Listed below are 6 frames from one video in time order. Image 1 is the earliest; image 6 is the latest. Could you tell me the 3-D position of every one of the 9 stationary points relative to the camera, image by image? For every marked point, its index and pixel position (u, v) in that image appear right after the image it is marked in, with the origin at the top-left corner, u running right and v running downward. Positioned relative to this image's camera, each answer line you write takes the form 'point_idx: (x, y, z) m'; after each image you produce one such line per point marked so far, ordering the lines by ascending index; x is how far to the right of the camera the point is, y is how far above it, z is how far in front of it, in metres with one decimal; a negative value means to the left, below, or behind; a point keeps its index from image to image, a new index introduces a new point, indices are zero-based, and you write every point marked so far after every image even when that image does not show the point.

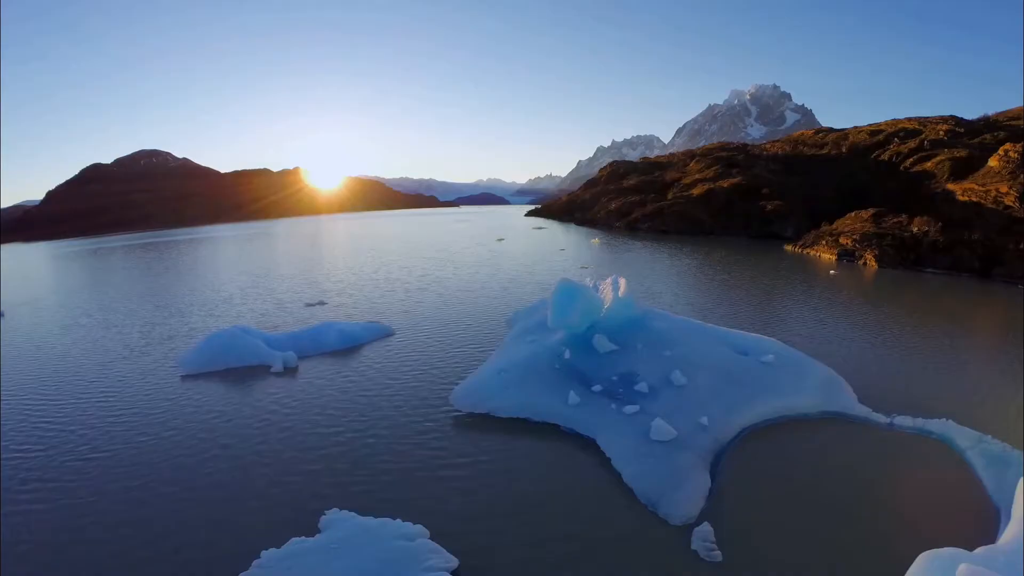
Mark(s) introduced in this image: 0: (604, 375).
0: (+2.5, -2.3, +15.3) m
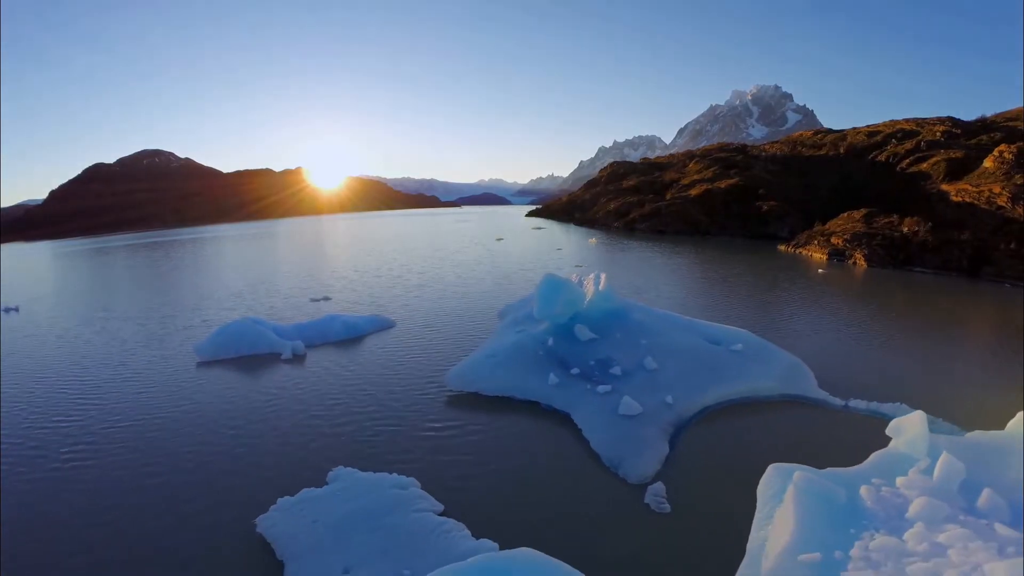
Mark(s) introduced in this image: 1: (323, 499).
0: (+2.1, -2.1, +16.7) m
1: (-3.8, -4.1, +11.2) m
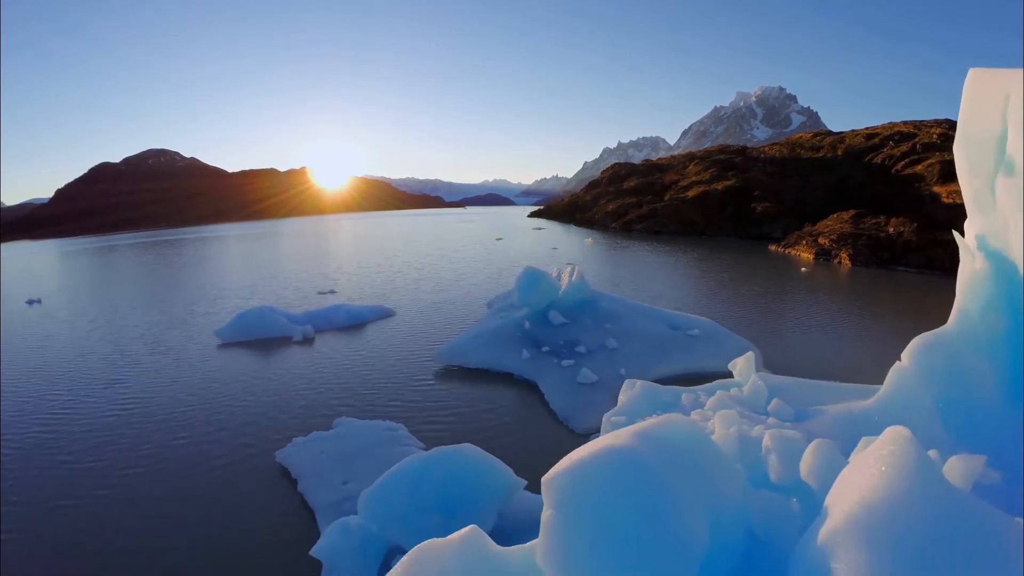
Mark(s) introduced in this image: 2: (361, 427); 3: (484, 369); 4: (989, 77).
0: (+1.4, -1.7, +19.2) m
1: (-4.6, -3.7, +13.7) m
2: (-3.8, -3.5, +13.9) m
3: (-0.9, -2.7, +18.3) m
4: (+5.8, +2.6, +6.7) m
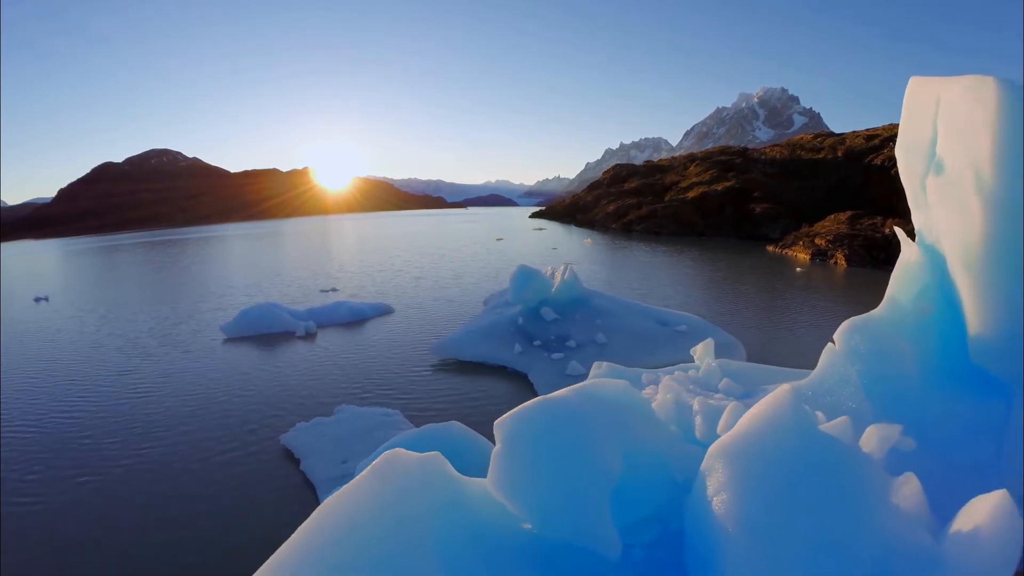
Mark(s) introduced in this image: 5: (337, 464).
0: (+1.2, -1.6, +20.0) m
1: (-4.8, -3.6, +14.5) m
2: (-4.0, -3.4, +14.8) m
3: (-1.2, -2.6, +19.1) m
4: (+5.5, +2.7, +7.5) m
5: (-4.0, -4.1, +12.8) m
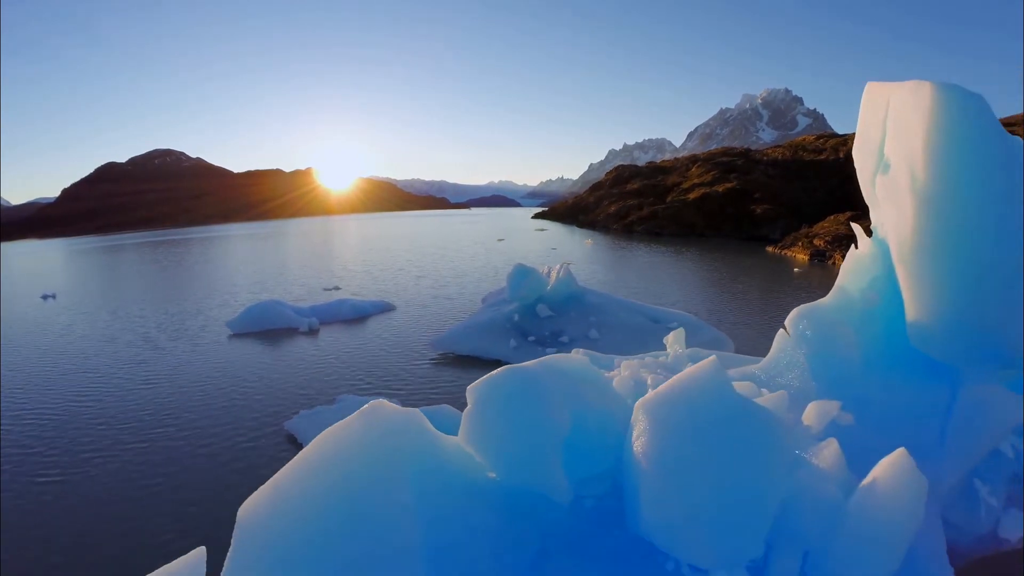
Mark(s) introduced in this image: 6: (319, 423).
0: (+1.1, -1.6, +20.7) m
1: (-5.0, -3.5, +15.3) m
2: (-4.2, -3.3, +15.5) m
3: (-1.3, -2.5, +19.8) m
4: (+5.3, +2.8, +8.2) m
5: (-4.2, -4.0, +13.5) m
6: (-5.1, -3.7, +14.8) m
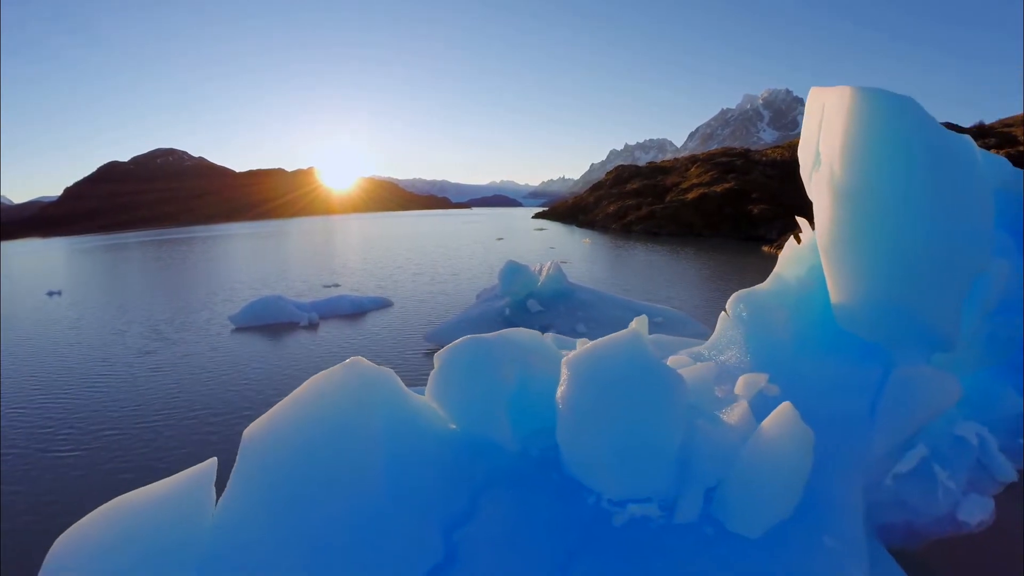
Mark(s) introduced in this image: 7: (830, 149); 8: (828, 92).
0: (+0.7, -1.4, +21.6) m
1: (-5.4, -3.3, +16.2) m
2: (-4.6, -3.1, +16.4) m
3: (-1.7, -2.3, +20.7) m
4: (+4.9, +3.0, +9.1) m
5: (-4.6, -3.8, +14.5) m
6: (-5.5, -3.5, +15.7) m
7: (+5.1, +2.1, +8.7) m
8: (+4.8, +2.9, +8.5) m
